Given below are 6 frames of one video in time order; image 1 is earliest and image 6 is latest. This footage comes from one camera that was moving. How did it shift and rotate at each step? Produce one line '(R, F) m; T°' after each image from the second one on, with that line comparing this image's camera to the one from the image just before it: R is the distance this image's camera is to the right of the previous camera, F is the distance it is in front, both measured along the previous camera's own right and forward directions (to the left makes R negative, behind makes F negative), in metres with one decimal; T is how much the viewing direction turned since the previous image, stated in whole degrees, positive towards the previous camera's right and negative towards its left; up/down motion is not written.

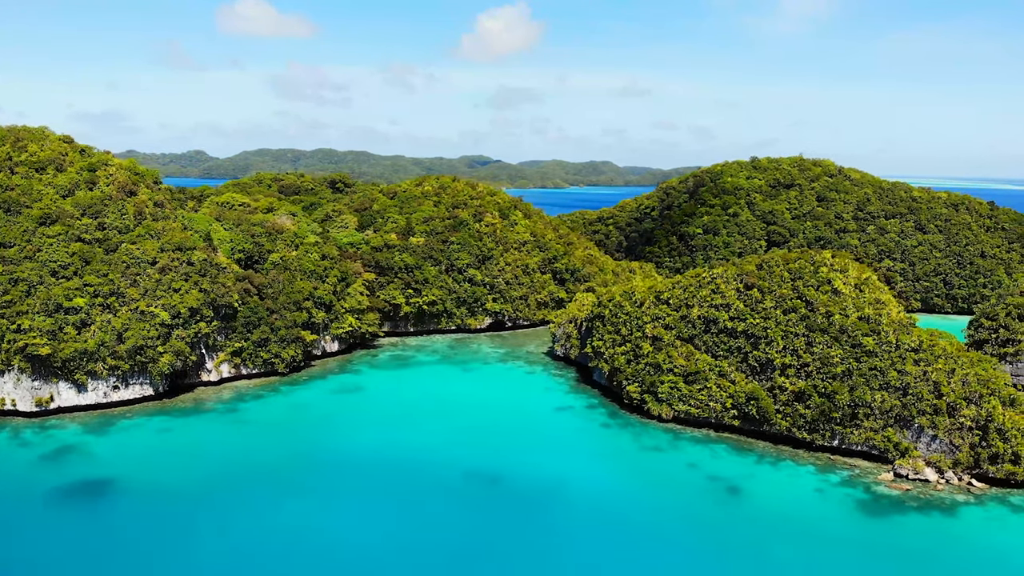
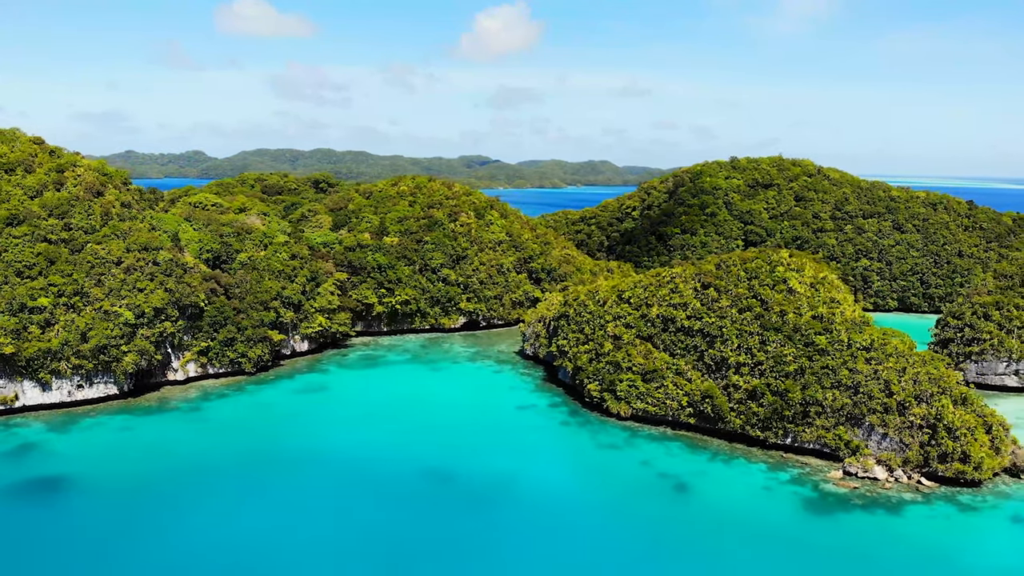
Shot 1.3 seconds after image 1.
(+1.9, -0.2) m; 0°
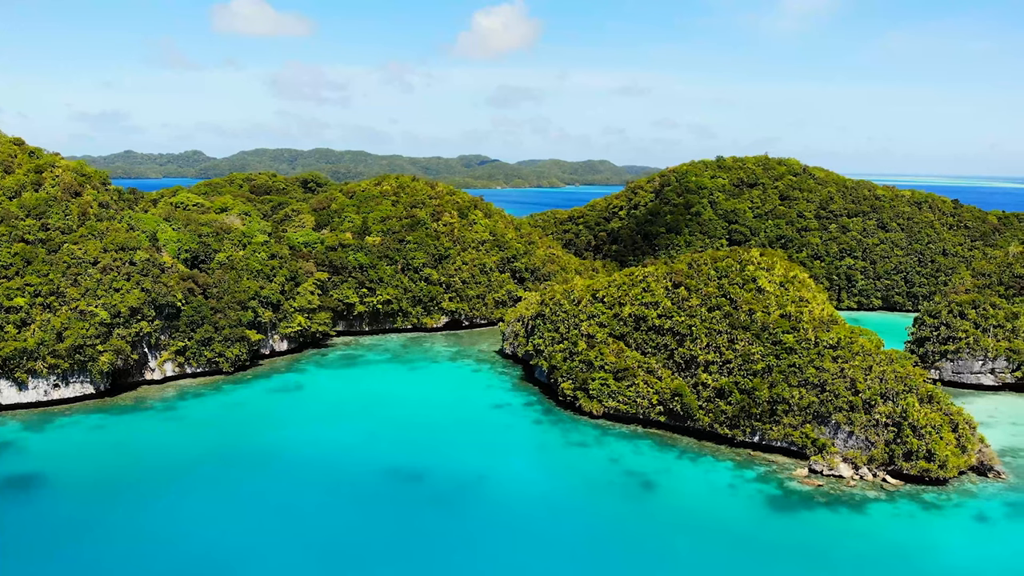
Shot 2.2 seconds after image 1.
(+1.3, -0.1) m; 0°
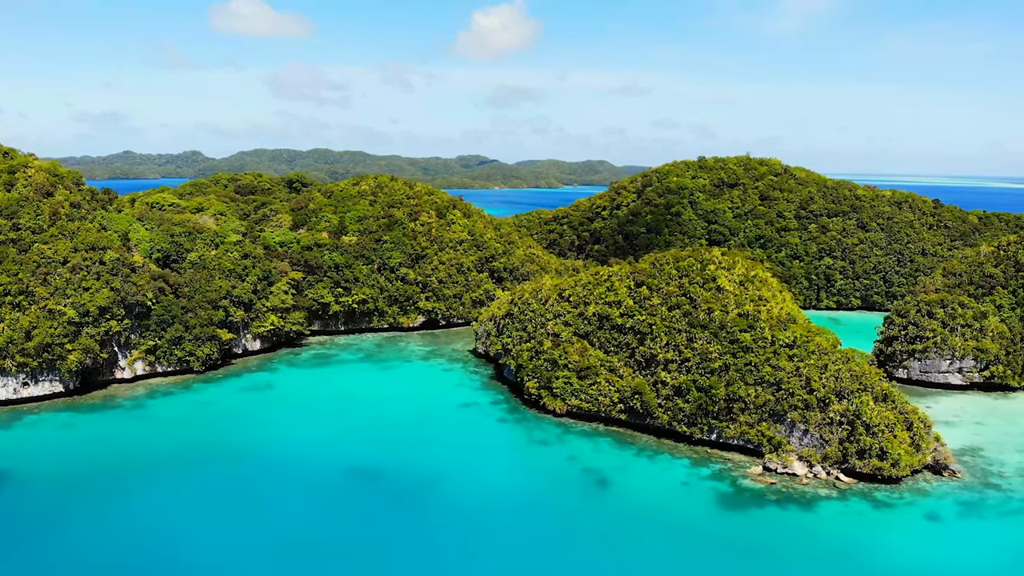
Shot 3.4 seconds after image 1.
(+1.8, -0.2) m; 0°
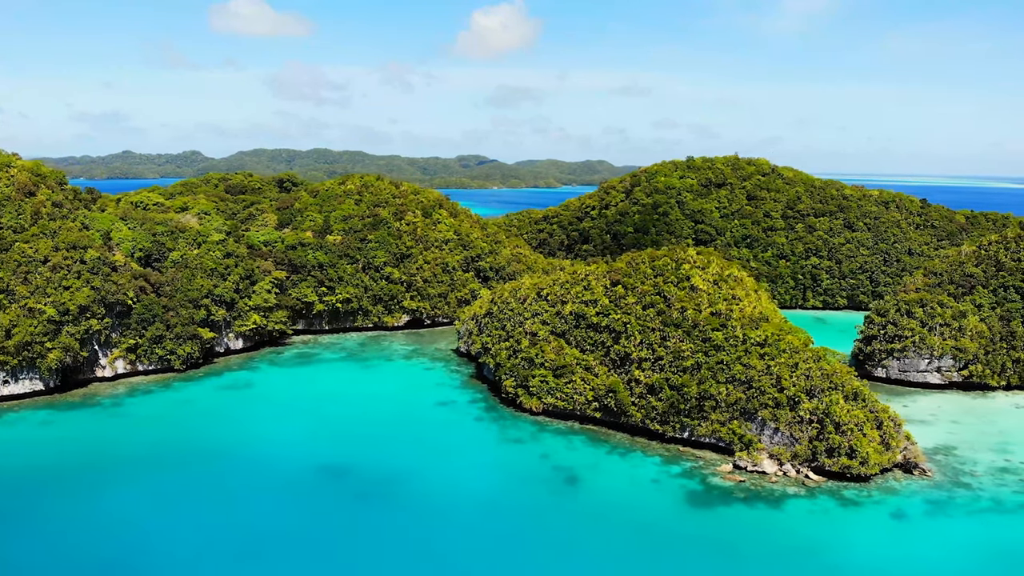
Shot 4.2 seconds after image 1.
(+1.2, -0.1) m; 0°
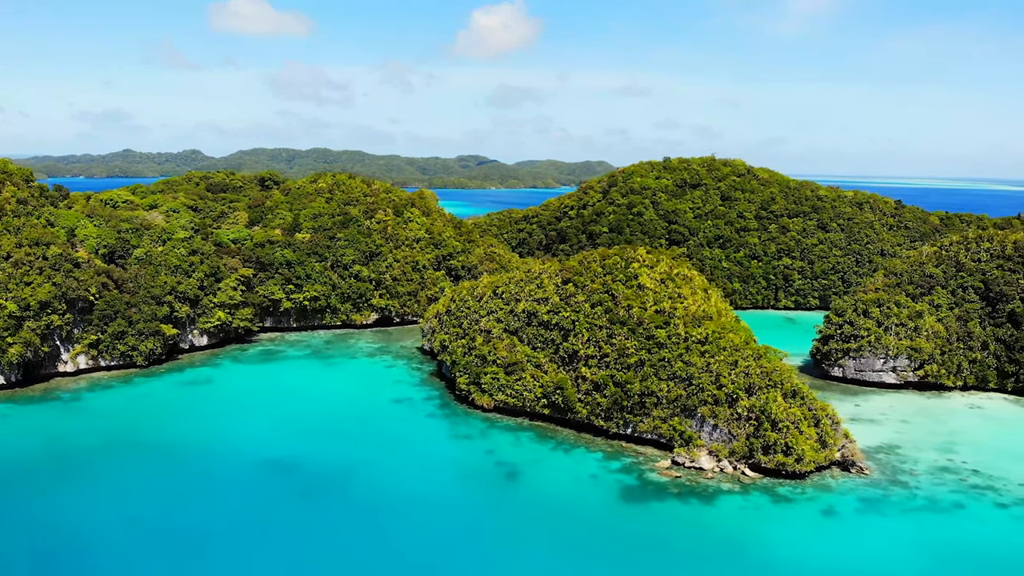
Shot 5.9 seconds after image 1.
(+2.4, -0.3) m; 0°
